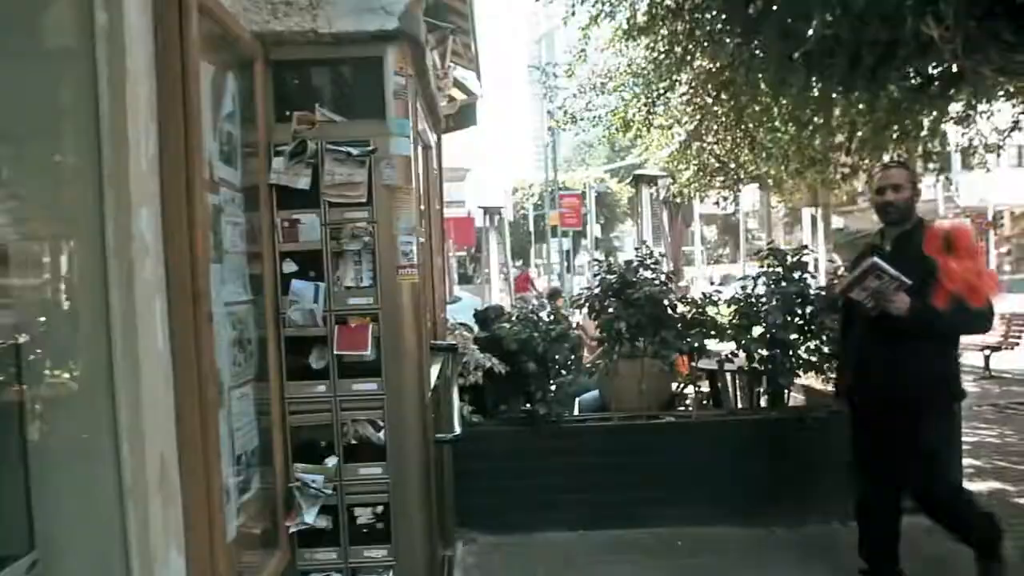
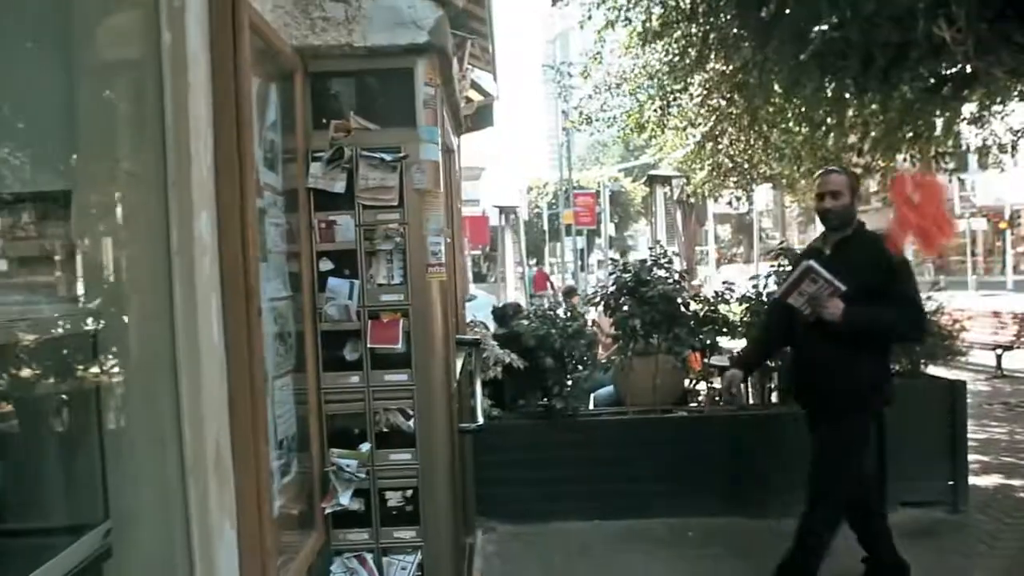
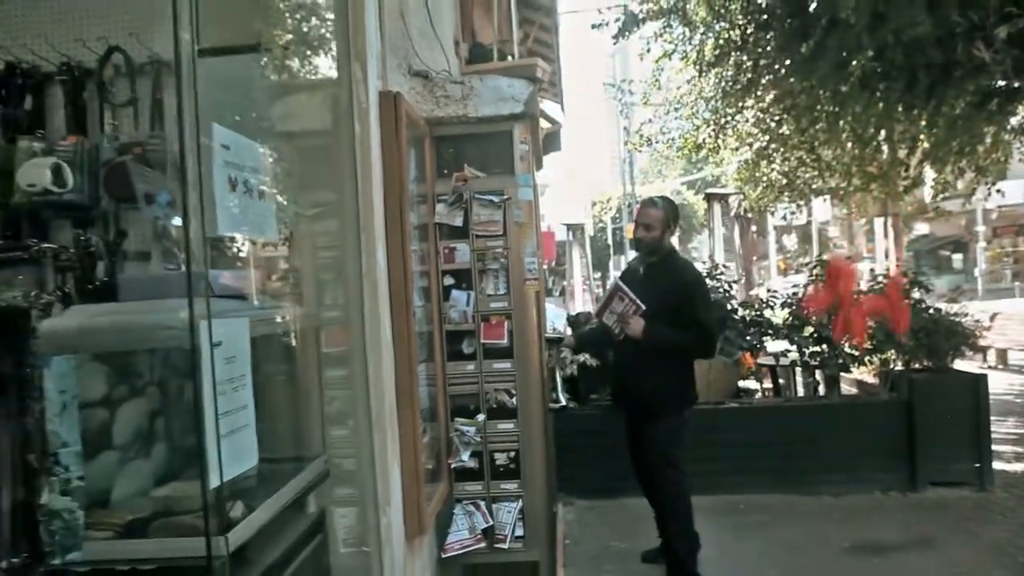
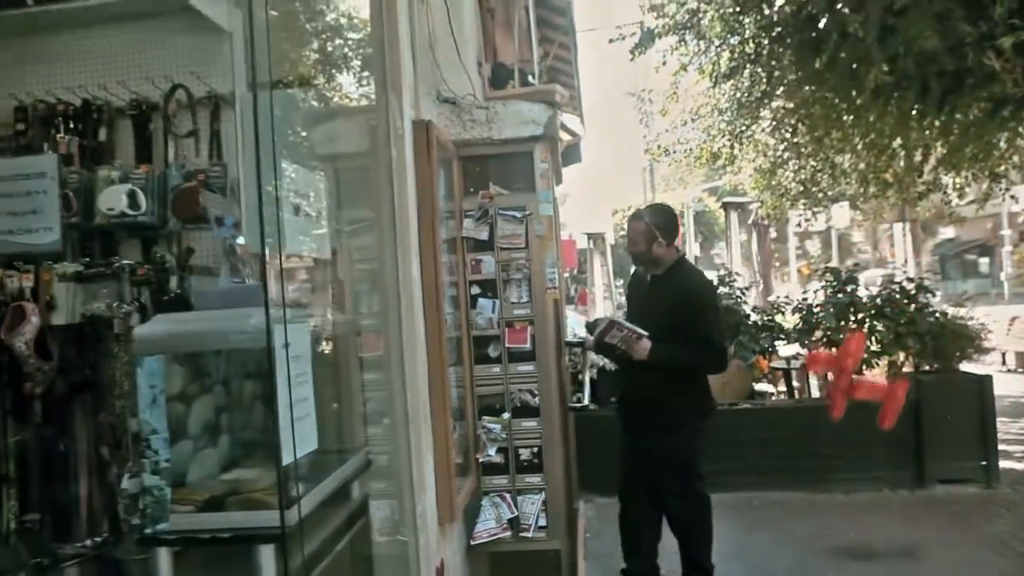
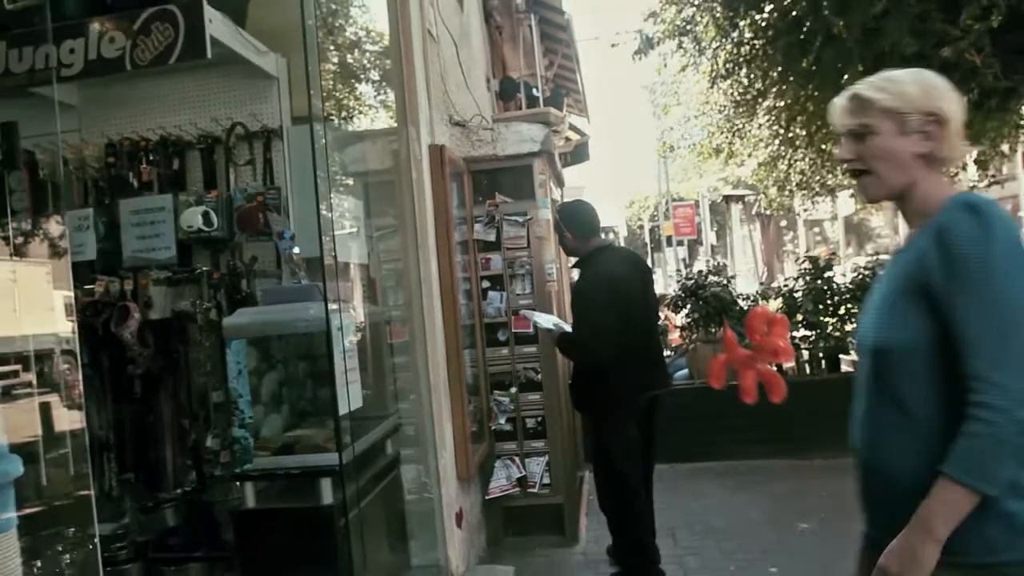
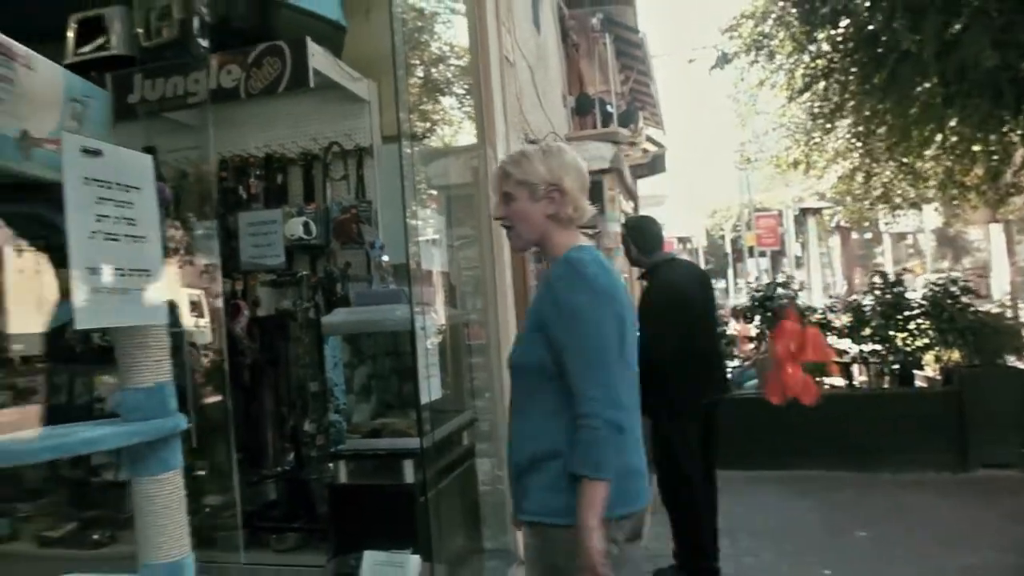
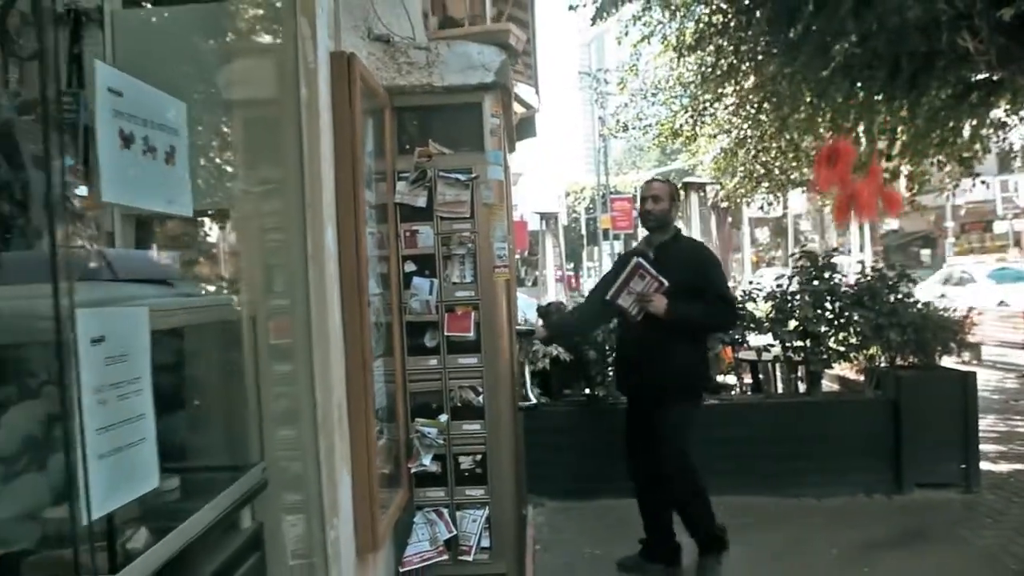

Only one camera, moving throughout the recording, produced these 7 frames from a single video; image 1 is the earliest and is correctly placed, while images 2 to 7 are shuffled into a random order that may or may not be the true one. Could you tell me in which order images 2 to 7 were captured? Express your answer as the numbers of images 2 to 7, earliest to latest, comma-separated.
2, 7, 3, 4, 5, 6
